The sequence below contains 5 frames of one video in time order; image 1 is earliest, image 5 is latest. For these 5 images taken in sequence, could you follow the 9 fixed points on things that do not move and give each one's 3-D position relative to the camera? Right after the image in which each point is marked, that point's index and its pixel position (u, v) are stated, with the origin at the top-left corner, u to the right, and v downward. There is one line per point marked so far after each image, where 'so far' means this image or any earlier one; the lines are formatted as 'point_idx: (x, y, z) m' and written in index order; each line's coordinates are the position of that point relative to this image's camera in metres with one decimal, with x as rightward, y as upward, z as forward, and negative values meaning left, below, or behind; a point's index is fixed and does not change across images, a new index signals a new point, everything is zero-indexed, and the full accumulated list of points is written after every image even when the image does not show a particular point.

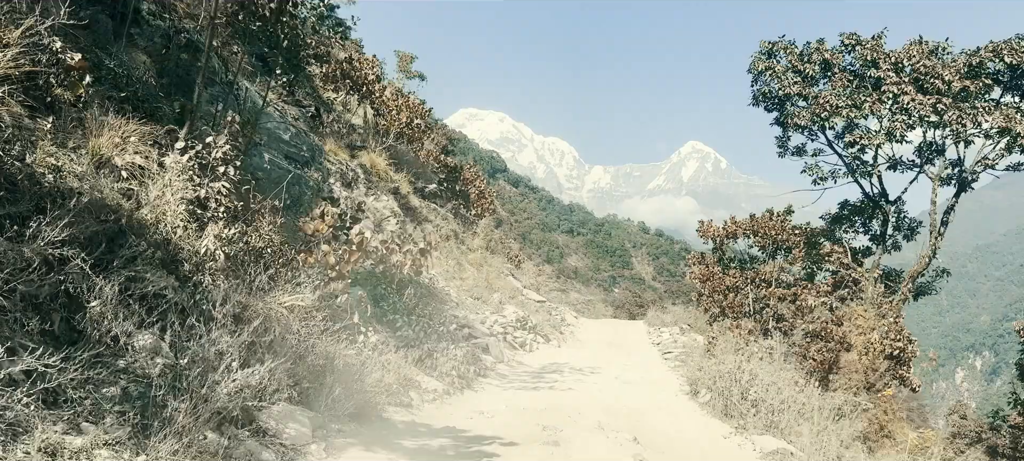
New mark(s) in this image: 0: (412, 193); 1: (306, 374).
0: (-2.4, +0.9, +19.3) m
1: (-1.2, -0.8, +4.8) m
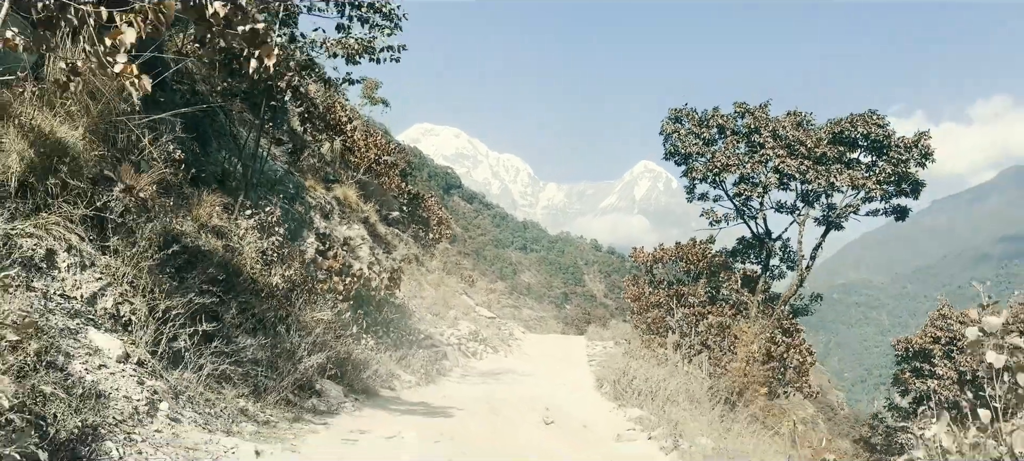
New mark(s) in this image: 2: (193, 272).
0: (-3.6, +0.3, +21.8) m
1: (-1.6, -1.2, +7.4) m
2: (-2.3, -0.3, +6.0) m
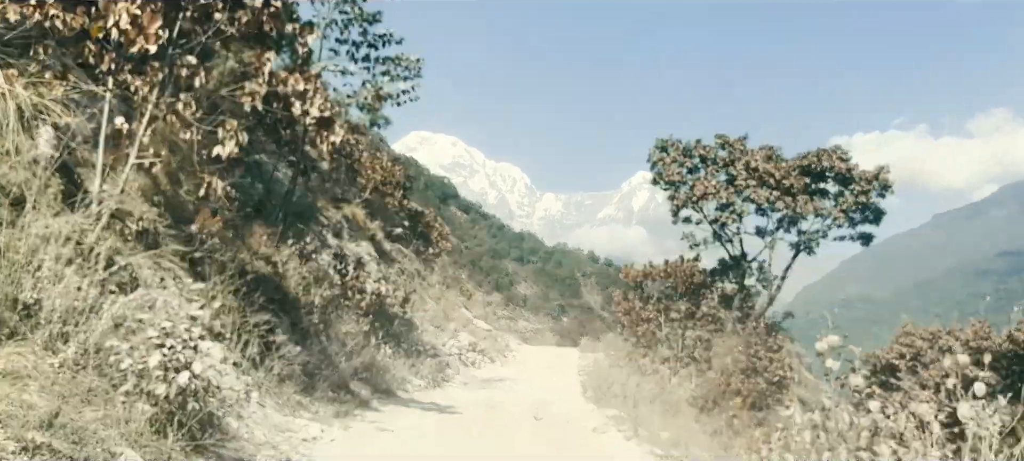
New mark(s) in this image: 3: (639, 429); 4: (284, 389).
0: (-3.7, -0.2, +23.4) m
1: (-1.7, -1.5, +9.0) m
2: (-2.4, -0.6, +7.5) m
3: (+1.4, -2.2, +8.9) m
4: (-1.9, -1.3, +6.7) m
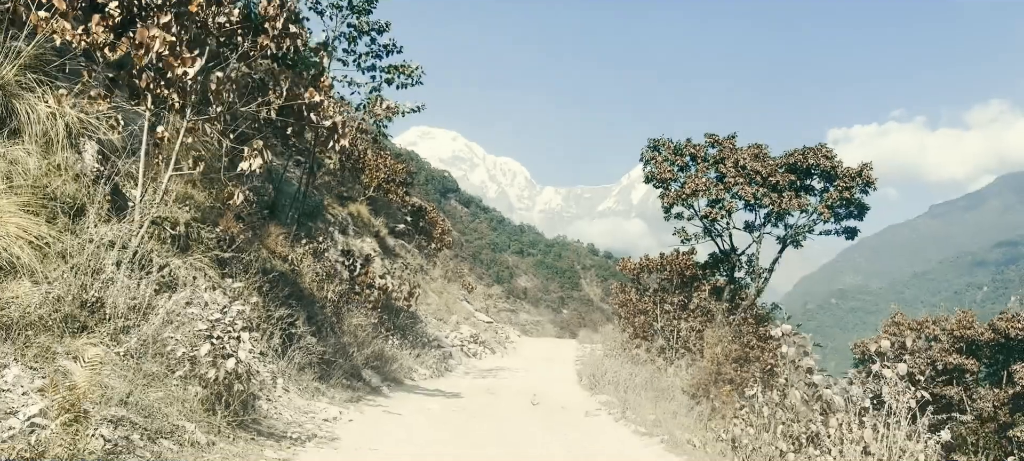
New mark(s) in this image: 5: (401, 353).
0: (-3.7, -0.1, +24.1) m
1: (-1.7, -1.5, +9.7) m
2: (-2.4, -0.6, +8.2) m
3: (+1.4, -2.2, +9.6) m
4: (-1.9, -1.3, +7.4) m
5: (-1.6, -1.7, +11.3) m
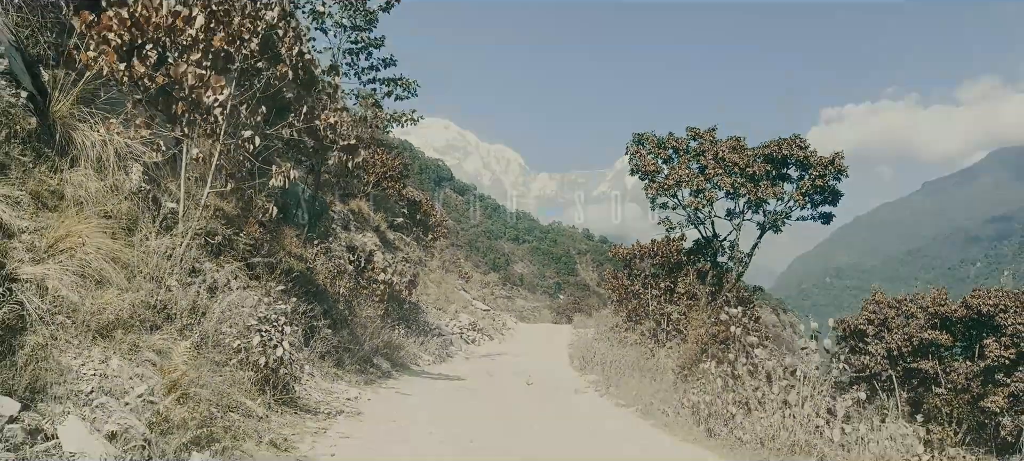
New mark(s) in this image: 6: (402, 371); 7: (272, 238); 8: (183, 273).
0: (-3.9, +0.1, +25.1) m
1: (-1.7, -1.5, +10.7) m
2: (-2.4, -0.6, +9.2) m
3: (+1.4, -2.1, +10.7) m
4: (-1.9, -1.4, +8.4) m
5: (-1.6, -1.7, +12.4) m
6: (-1.4, -1.8, +10.6) m
7: (-2.9, -0.1, +9.8) m
8: (-2.7, -0.3, +6.6) m
